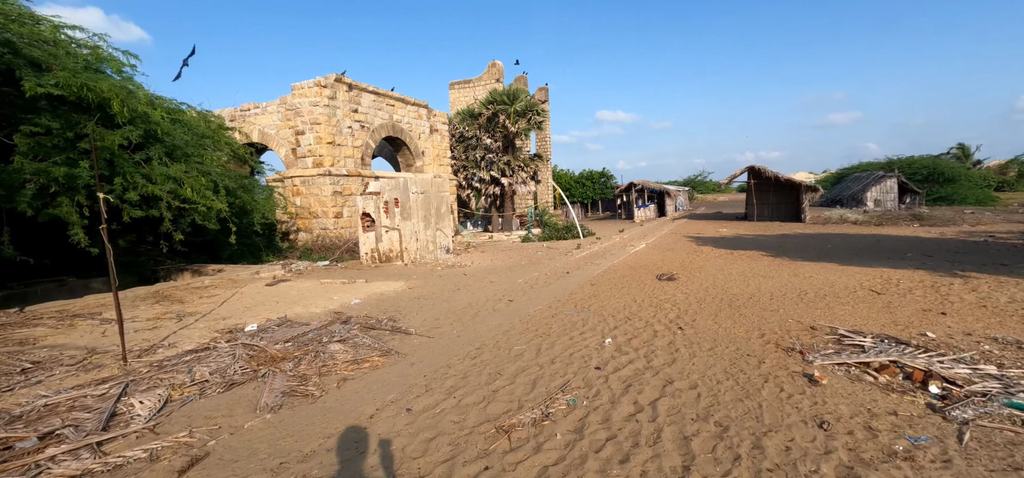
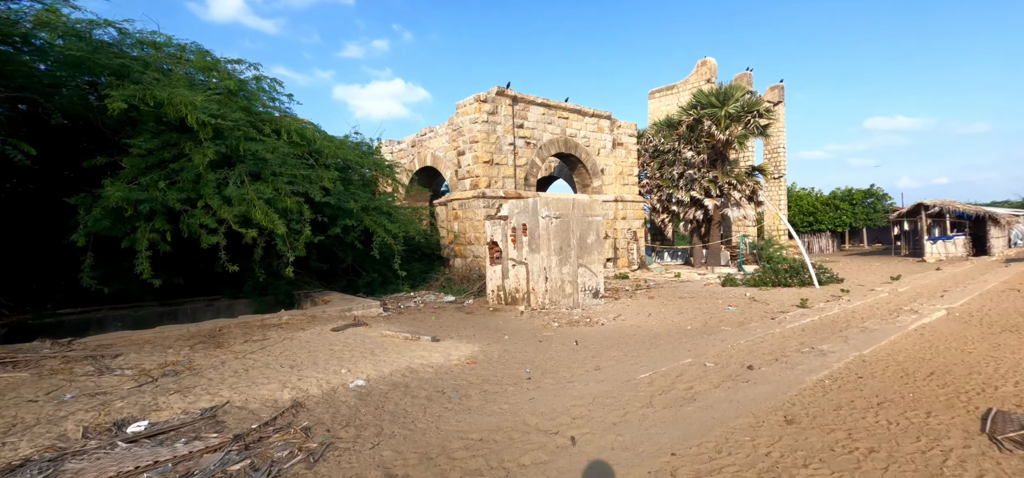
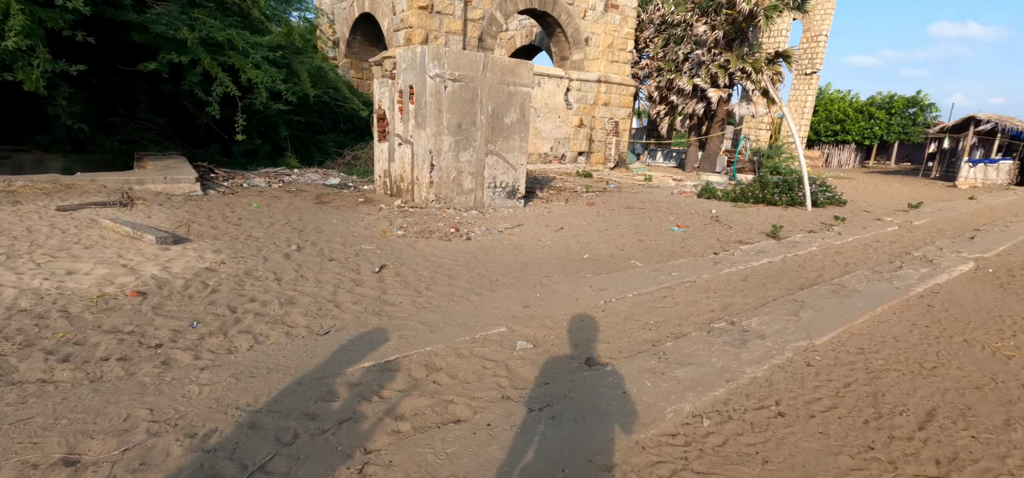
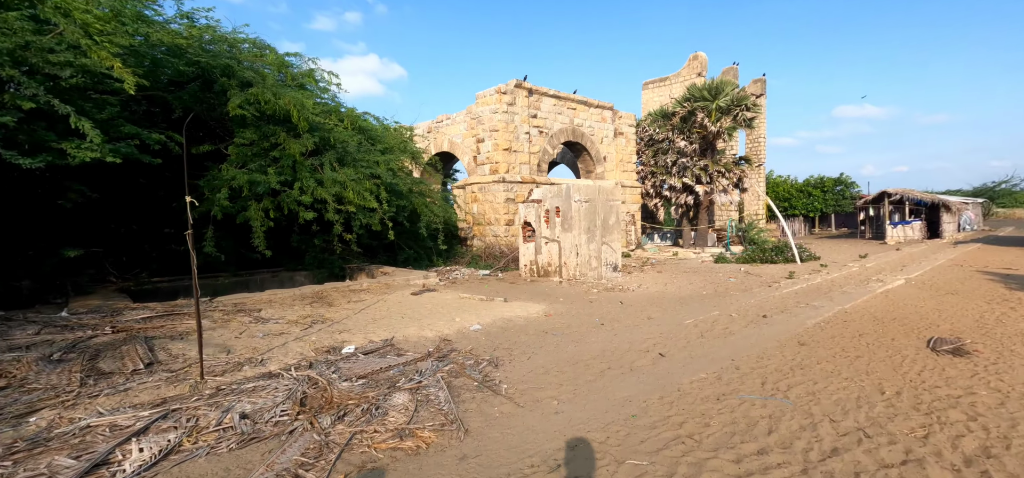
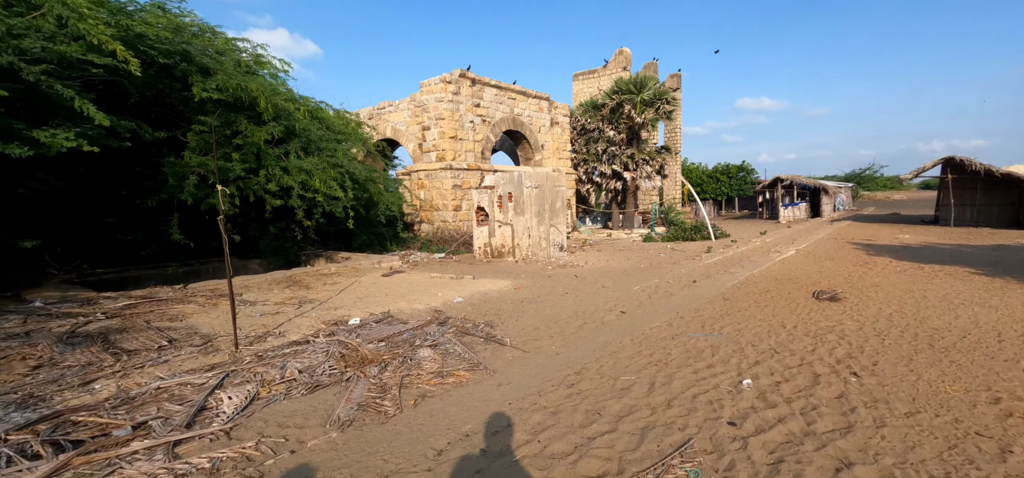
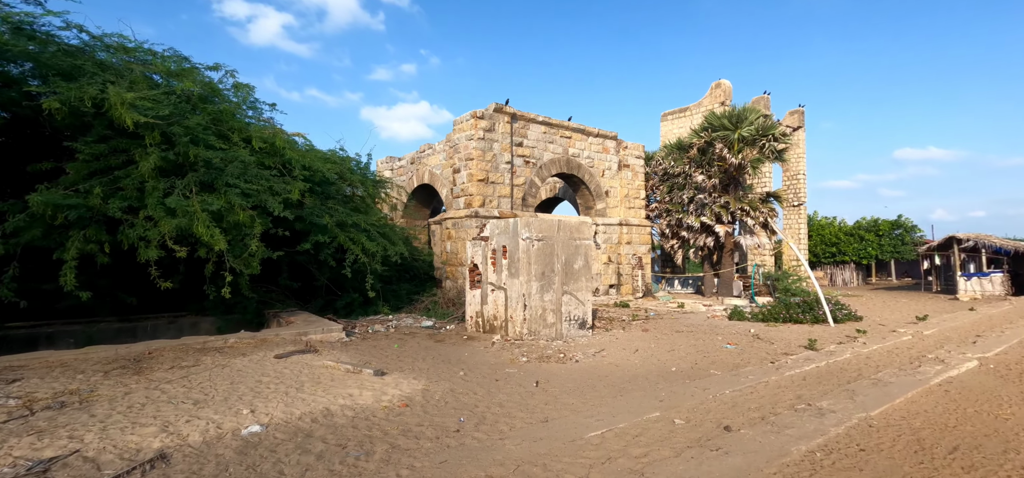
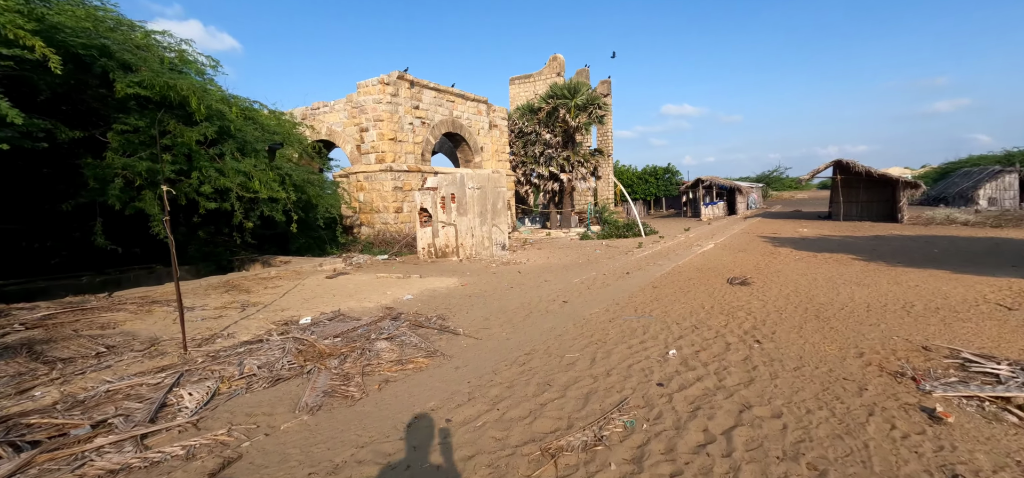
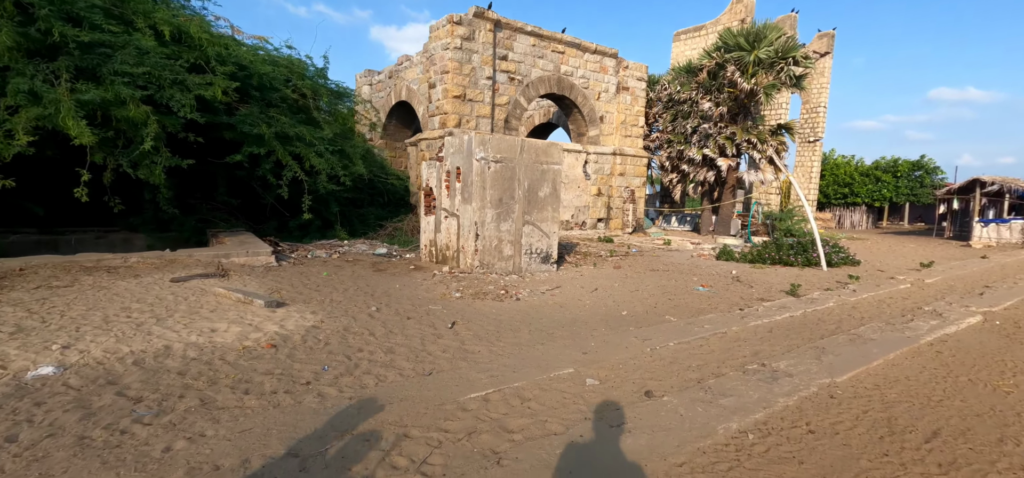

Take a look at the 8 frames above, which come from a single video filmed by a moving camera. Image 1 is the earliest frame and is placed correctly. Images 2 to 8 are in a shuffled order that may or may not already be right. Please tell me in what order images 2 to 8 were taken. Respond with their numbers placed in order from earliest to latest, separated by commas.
7, 5, 4, 2, 6, 8, 3
